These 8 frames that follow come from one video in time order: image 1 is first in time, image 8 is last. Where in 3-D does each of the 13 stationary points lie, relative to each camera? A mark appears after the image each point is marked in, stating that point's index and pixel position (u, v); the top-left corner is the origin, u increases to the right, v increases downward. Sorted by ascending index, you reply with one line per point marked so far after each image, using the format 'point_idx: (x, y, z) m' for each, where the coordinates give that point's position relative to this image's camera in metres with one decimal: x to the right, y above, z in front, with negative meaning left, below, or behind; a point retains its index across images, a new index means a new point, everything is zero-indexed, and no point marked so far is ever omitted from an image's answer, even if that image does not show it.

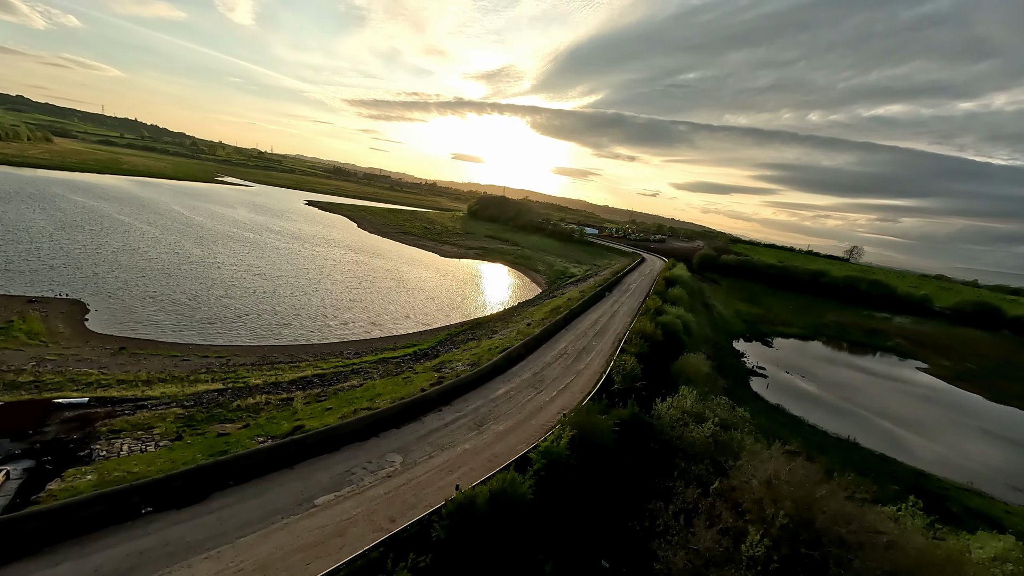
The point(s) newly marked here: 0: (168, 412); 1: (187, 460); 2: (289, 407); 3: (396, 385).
0: (-12.4, -4.5, +16.6) m
1: (-8.7, -4.5, +12.1) m
2: (-8.5, -4.6, +17.4) m
3: (-5.0, -4.2, +19.6) m
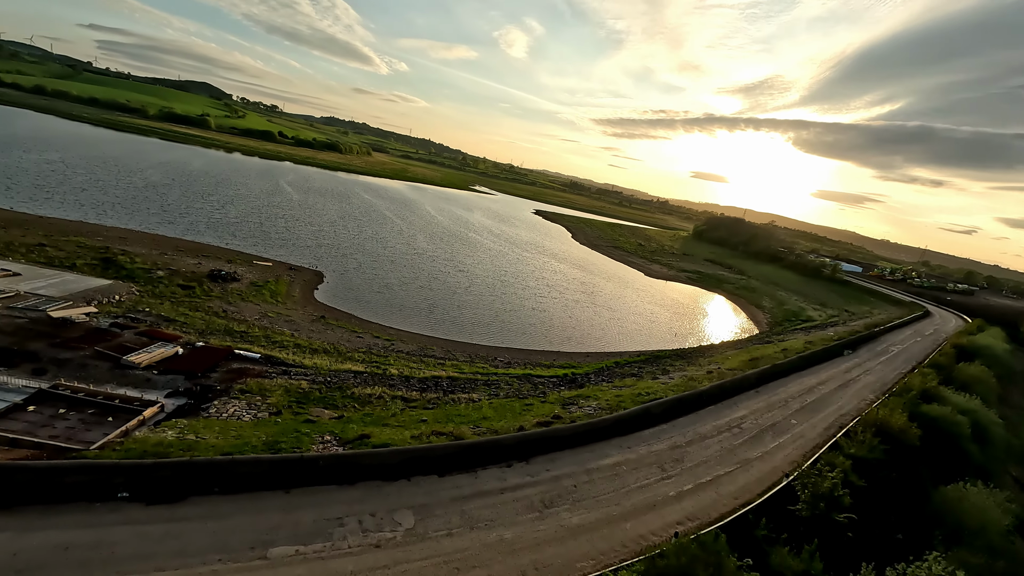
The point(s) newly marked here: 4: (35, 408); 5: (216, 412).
0: (-8.2, -3.6, +17.5) m
1: (-6.9, -3.9, +11.8) m
2: (-4.4, -4.4, +16.5) m
3: (-0.2, -4.6, +16.8) m
4: (-14.7, -3.7, +14.1) m
5: (-9.1, -3.8, +14.1) m
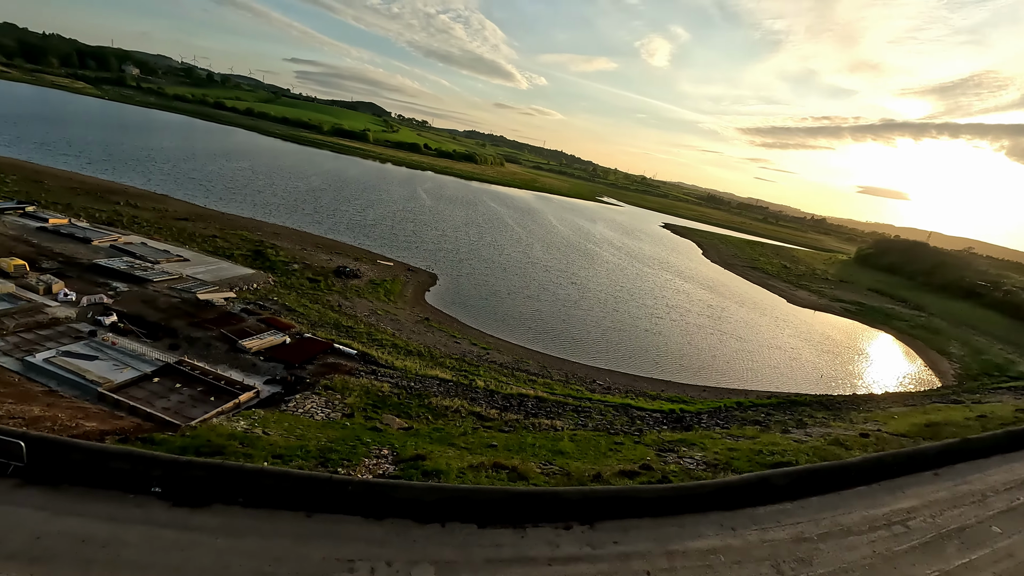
0: (-5.0, -3.7, +17.3) m
1: (-5.3, -3.9, +11.5) m
2: (-1.7, -4.7, +15.4) m
3: (+2.4, -5.2, +14.6) m
4: (-12.1, -3.1, +15.7) m
5: (-6.8, -3.7, +14.3) m
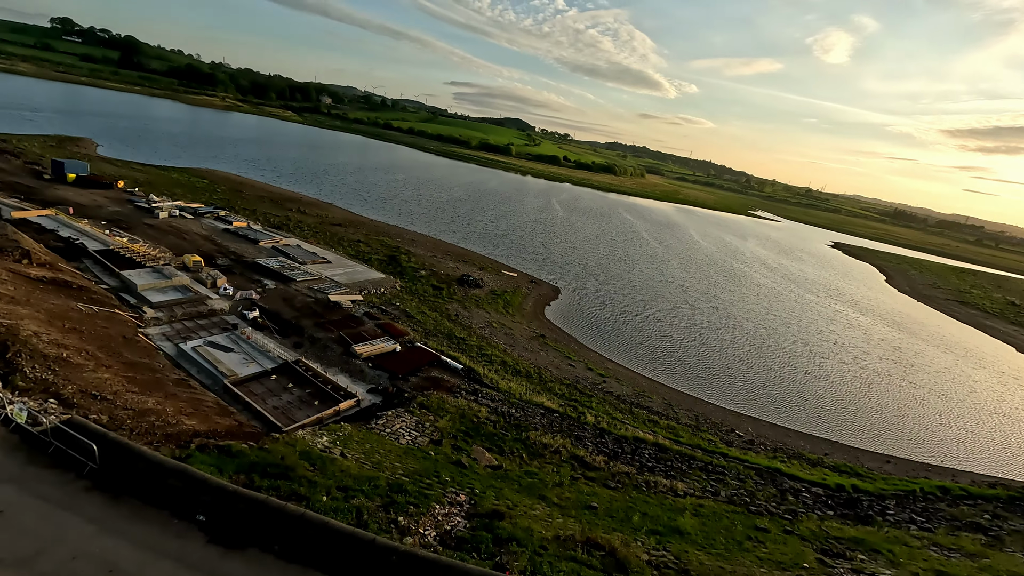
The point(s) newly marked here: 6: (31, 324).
0: (-1.3, -4.2, +16.0) m
1: (-3.1, -4.2, +10.4) m
2: (+1.4, -5.3, +13.1) m
3: (+5.0, -6.1, +11.3) m
4: (-8.5, -3.2, +16.4) m
5: (-3.8, -4.0, +13.6) m
6: (-13.5, -1.0, +12.9) m
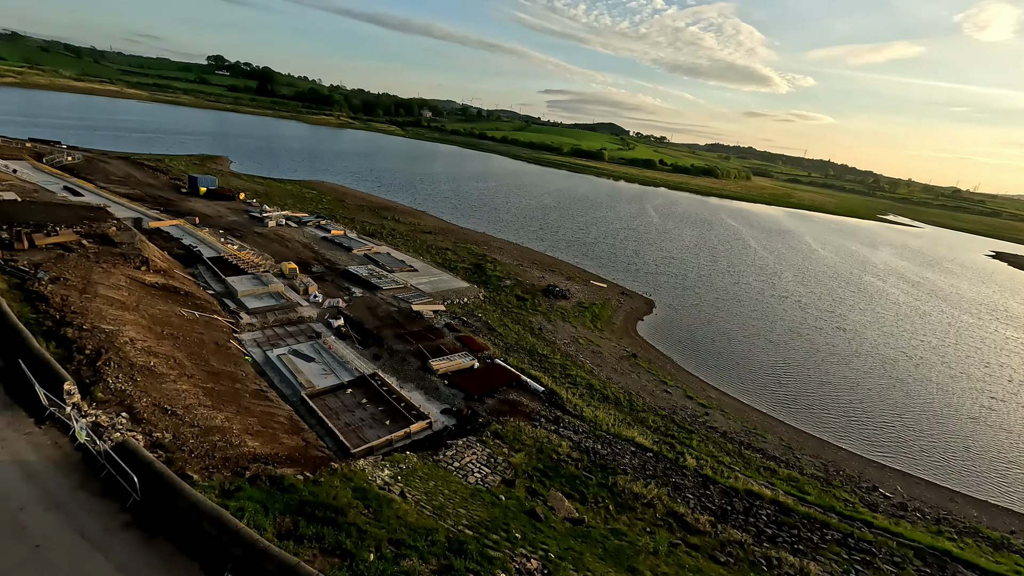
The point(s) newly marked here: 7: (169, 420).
0: (+1.3, -4.8, +14.1) m
1: (-1.5, -4.6, +9.1) m
2: (+3.3, -5.9, +10.8) m
3: (+6.5, -6.7, +8.3) m
4: (-5.6, -3.6, +16.0) m
5: (-1.6, -4.5, +12.3) m
6: (-11.2, -1.2, +13.5) m
7: (-7.4, -2.8, +9.9) m
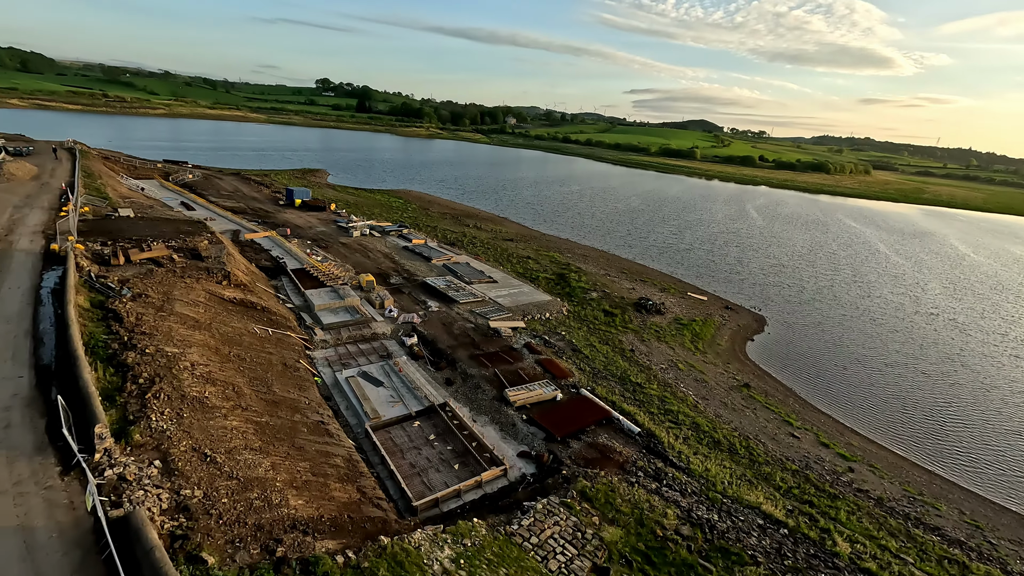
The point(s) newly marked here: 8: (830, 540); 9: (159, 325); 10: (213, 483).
0: (+3.6, -5.5, +11.2) m
1: (-0.1, -5.2, +6.7) m
2: (+5.0, -6.6, +7.6) m
3: (+7.7, -7.4, +4.5) m
4: (-2.9, -4.2, +14.3) m
5: (+0.4, -5.1, +9.9) m
6: (-8.8, -1.8, +12.8) m
7: (-5.7, -3.4, +8.6) m
8: (+8.2, -6.5, +11.9) m
9: (-10.3, -1.1, +13.4) m
10: (-5.4, -3.5, +8.3) m
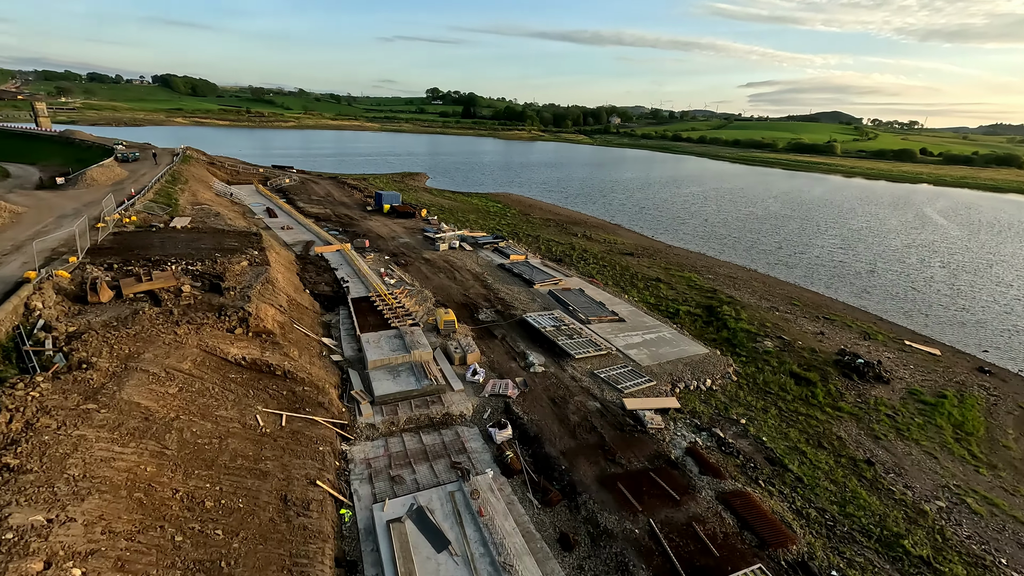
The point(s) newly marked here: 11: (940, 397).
0: (+5.7, -7.3, +2.5) m
1: (+1.1, -6.8, -1.1) m
2: (+6.2, -8.4, -1.3) m
3: (+8.2, -9.2, -4.9) m
4: (0.0, -5.8, +6.8) m
5: (+2.2, -6.8, +1.9) m
6: (-6.0, -3.2, +6.6) m
7: (-3.9, -4.8, +1.8) m
8: (+10.3, -8.4, +2.2) m
9: (-7.3, -2.4, +7.4) m
10: (-3.7, -5.0, +1.5) m
11: (+16.8, -4.3, +18.1) m
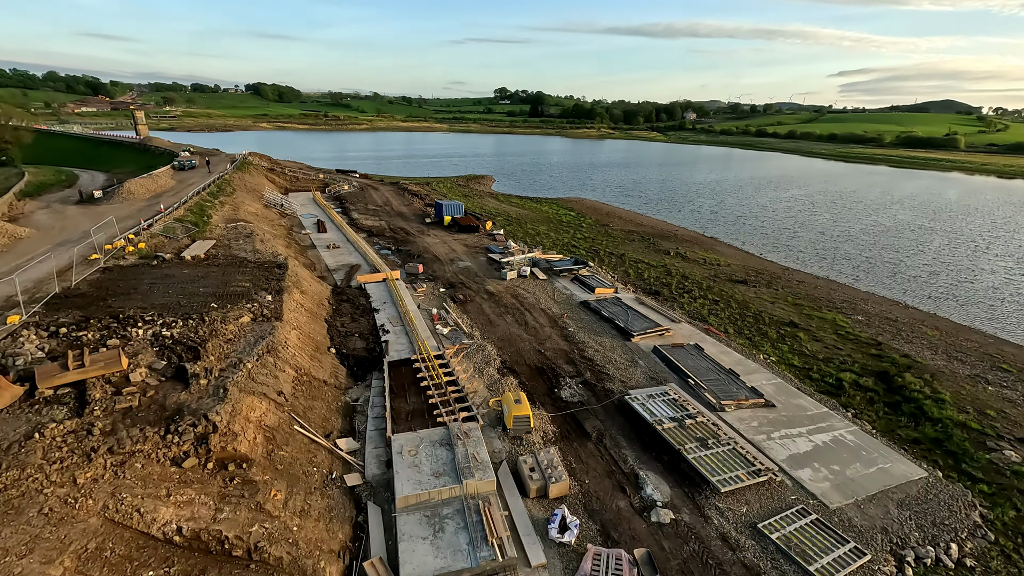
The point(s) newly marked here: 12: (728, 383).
0: (+6.0, -9.4, -3.8) m
1: (+1.0, -8.8, -6.8) m
2: (+6.1, -10.5, -7.7) m
3: (+7.5, -11.4, -11.5) m
4: (+1.0, -7.8, +1.2) m
5: (+2.6, -8.8, -4.0) m
6: (-4.9, -5.0, +1.8) m
7: (-3.5, -6.7, -3.2) m
8: (+10.6, -10.7, -4.7) m
9: (-6.0, -4.2, +2.8) m
10: (-3.3, -6.9, -3.6) m
11: (+19.2, -6.7, +10.1) m
12: (+6.8, -3.0, +14.6) m
